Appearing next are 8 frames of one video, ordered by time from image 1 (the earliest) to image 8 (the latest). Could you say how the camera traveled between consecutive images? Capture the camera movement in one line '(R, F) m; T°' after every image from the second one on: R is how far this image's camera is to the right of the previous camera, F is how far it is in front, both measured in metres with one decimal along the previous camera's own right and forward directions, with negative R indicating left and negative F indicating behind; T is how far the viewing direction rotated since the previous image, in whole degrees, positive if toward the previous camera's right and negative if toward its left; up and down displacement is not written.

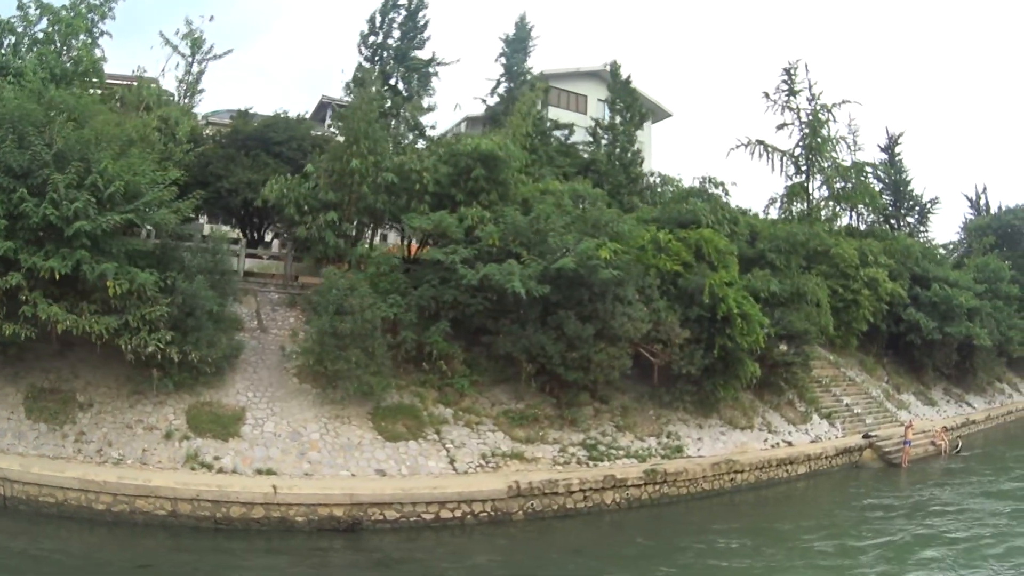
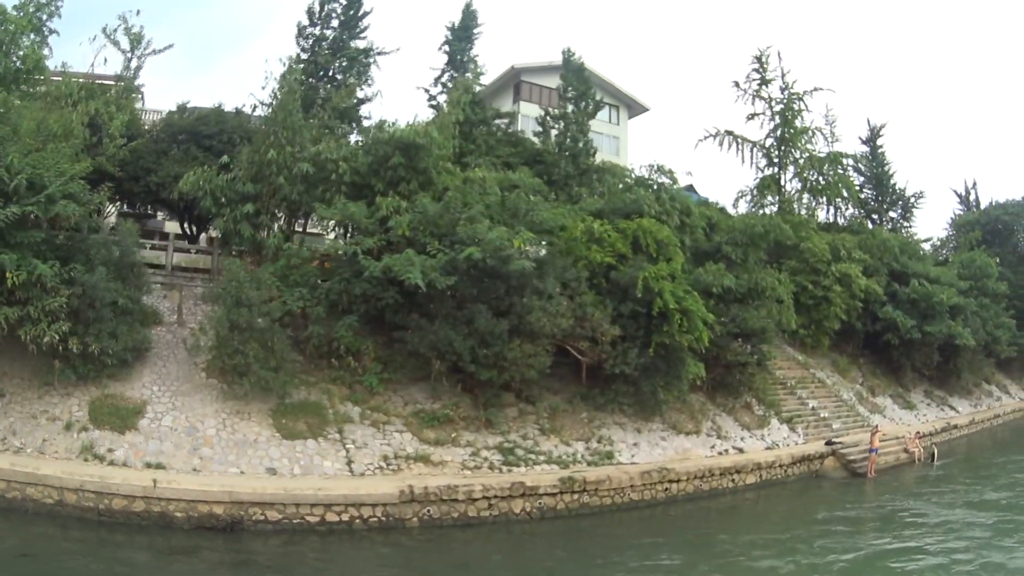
(+2.8, +1.1) m; -2°
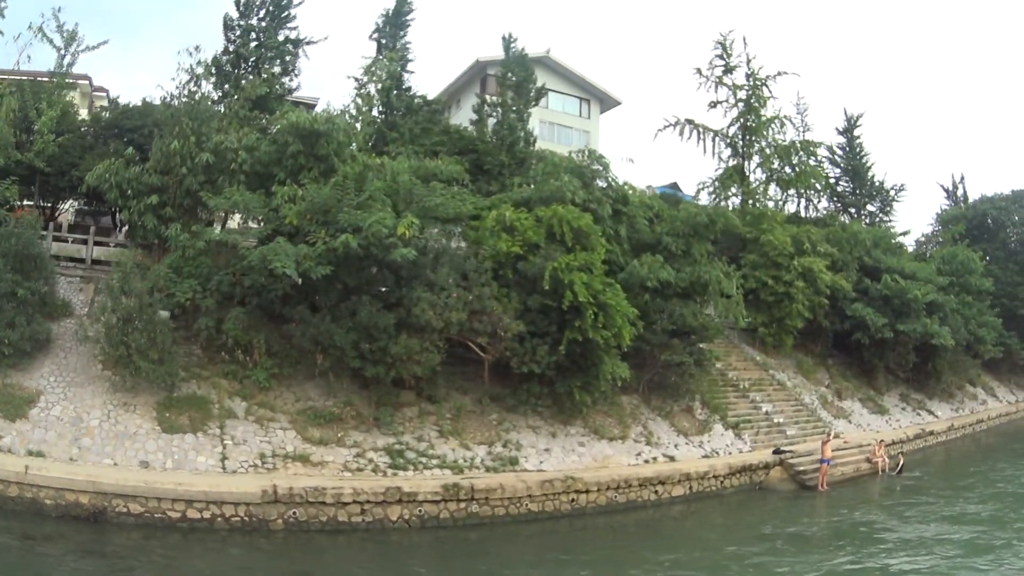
(+3.3, +1.1) m; -3°
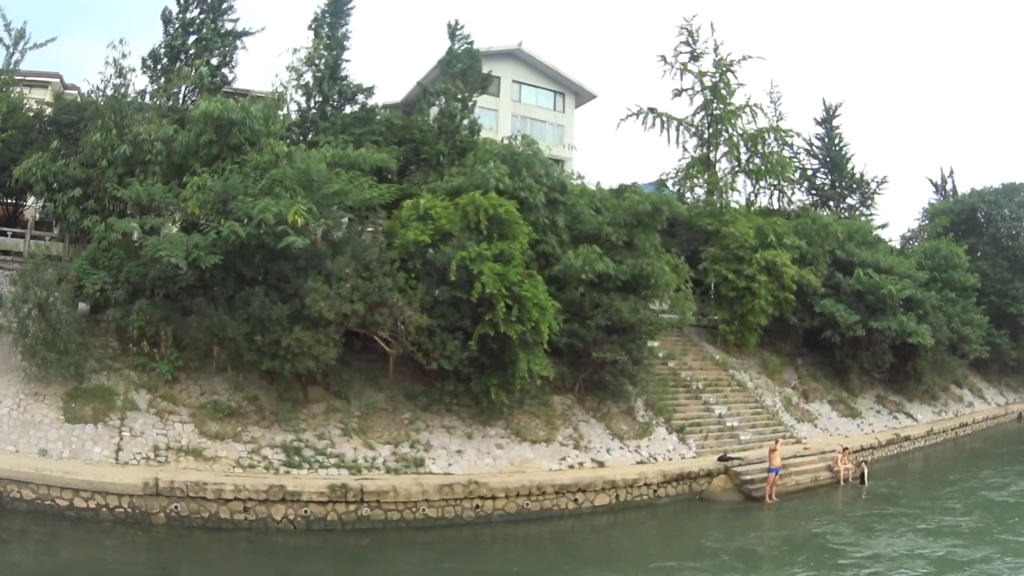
(+2.9, +1.0) m; -3°
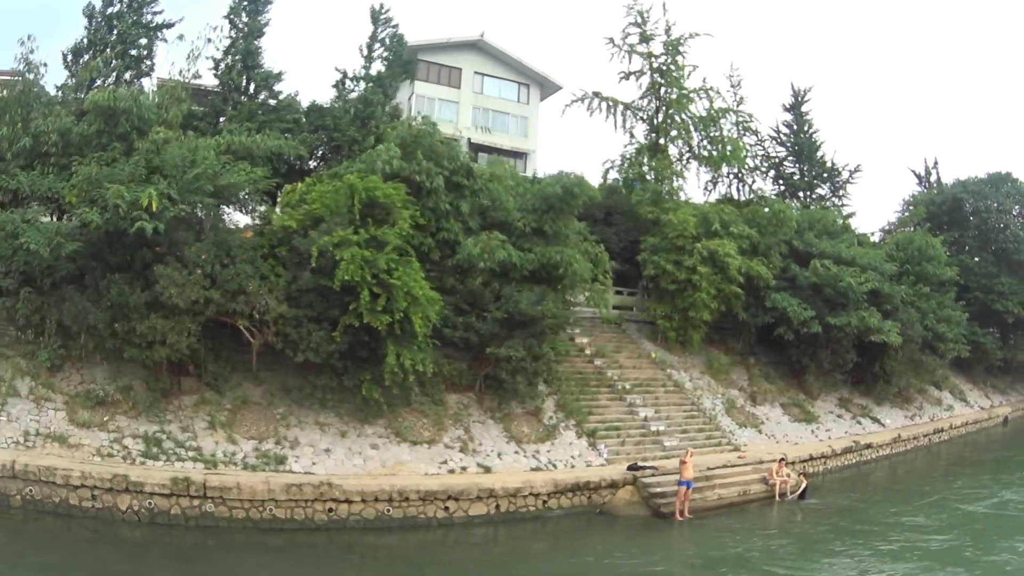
(+3.8, +1.3) m; -5°
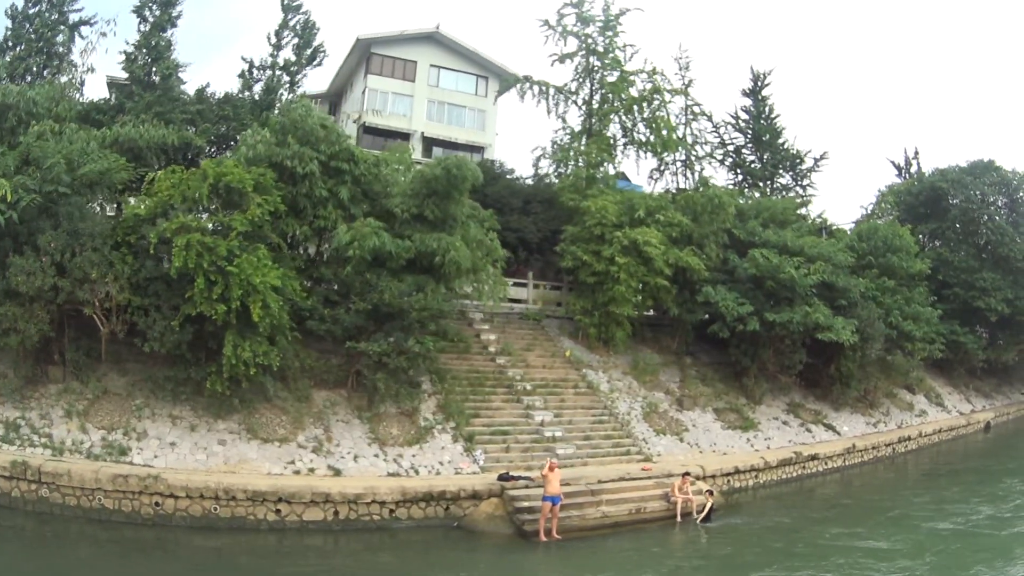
(+4.1, +1.4) m; -5°
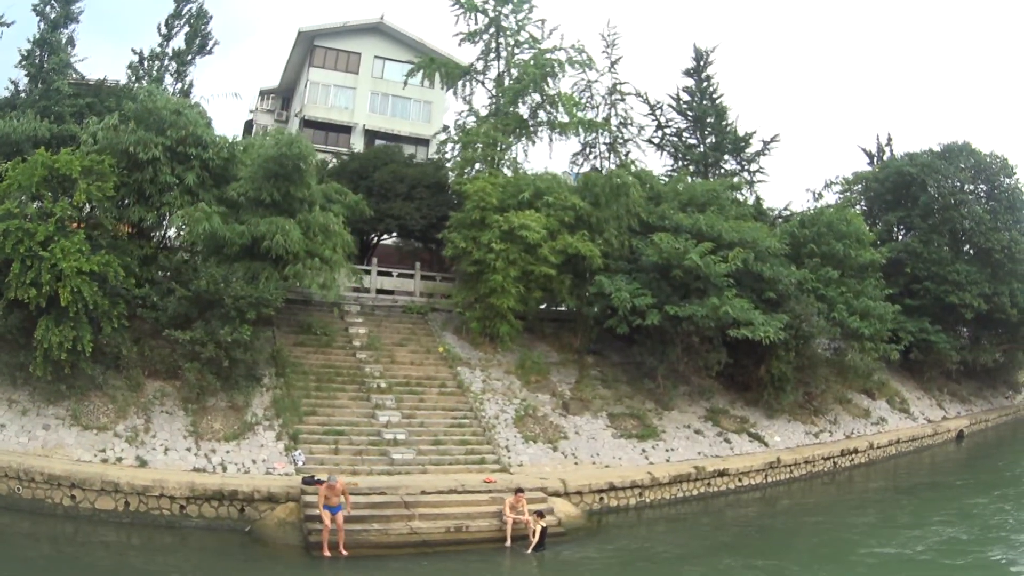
(+4.9, +1.6) m; -7°
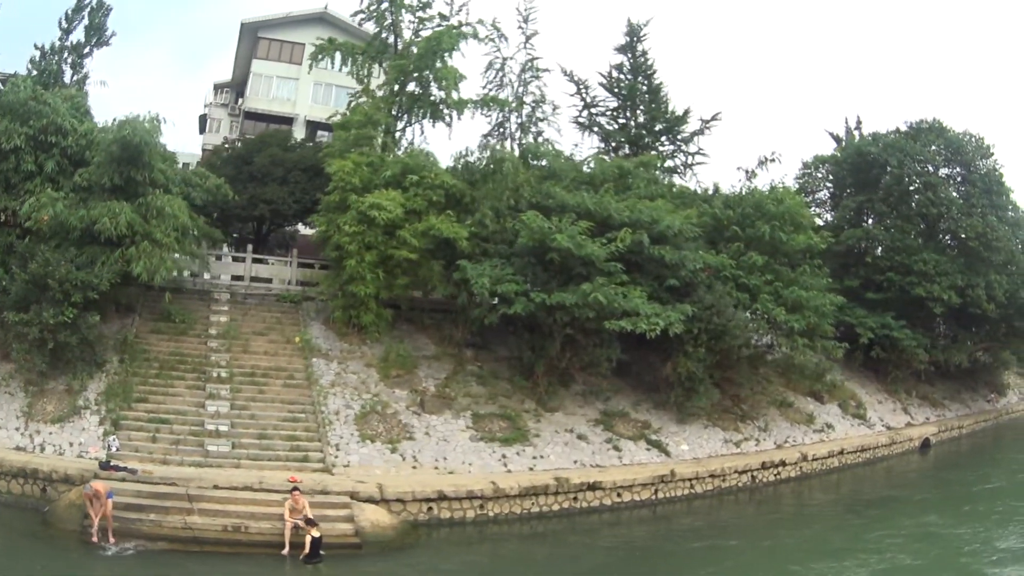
(+5.0, +1.7) m; -7°
